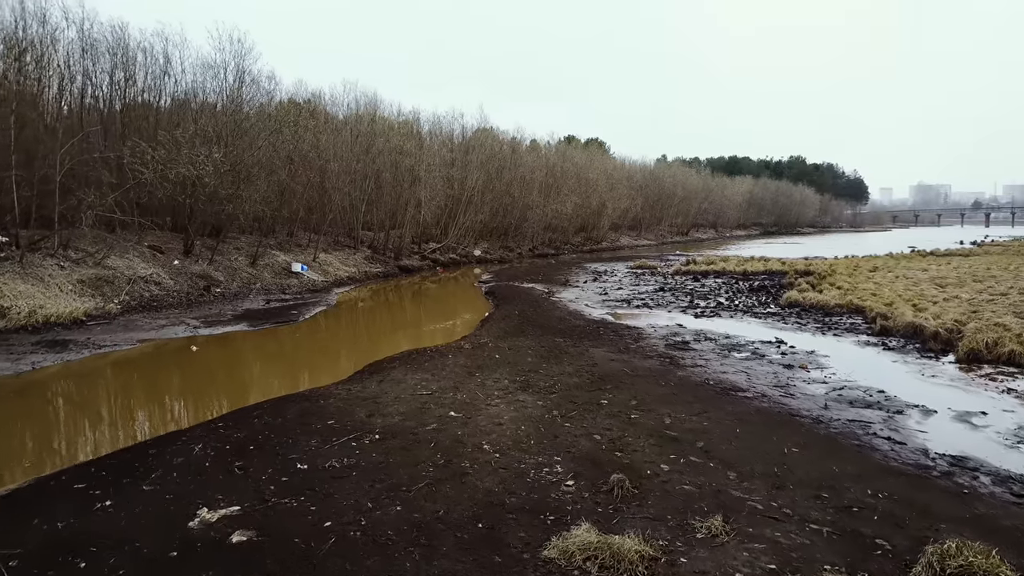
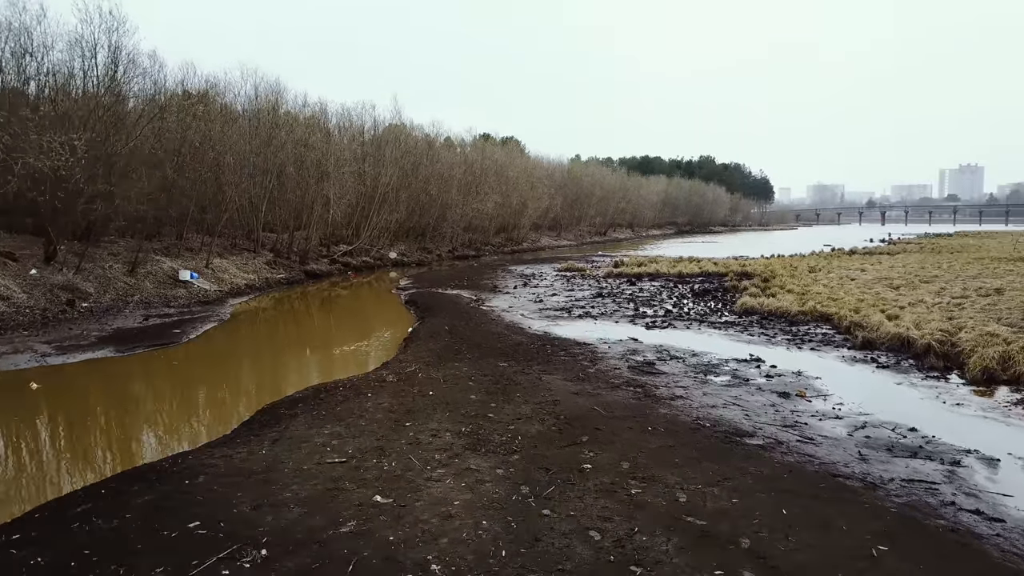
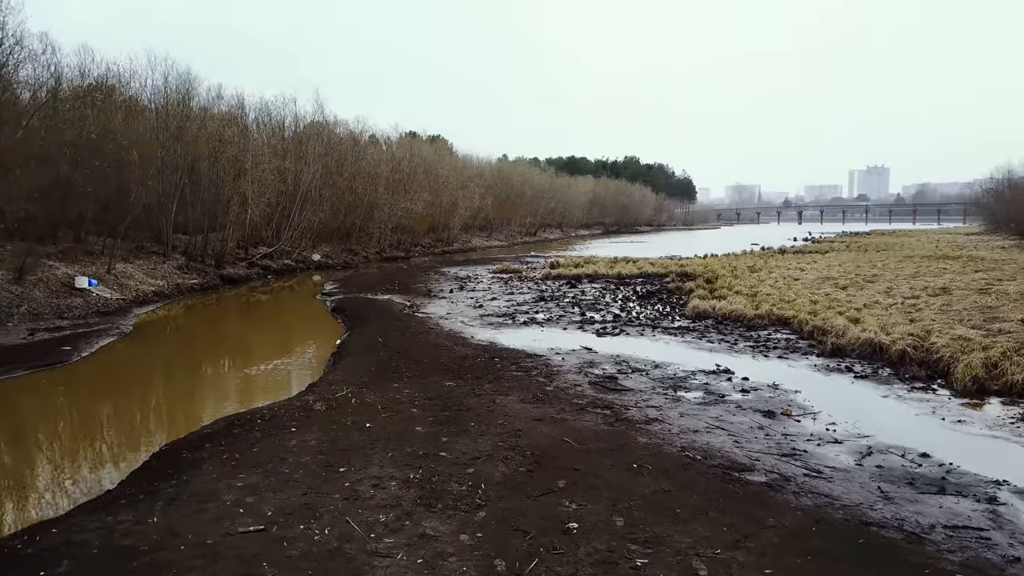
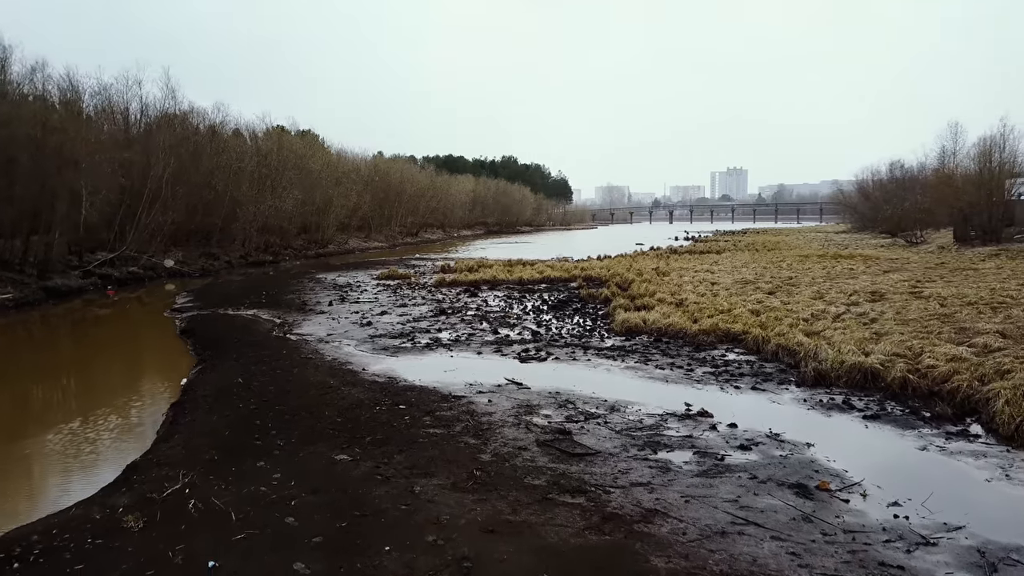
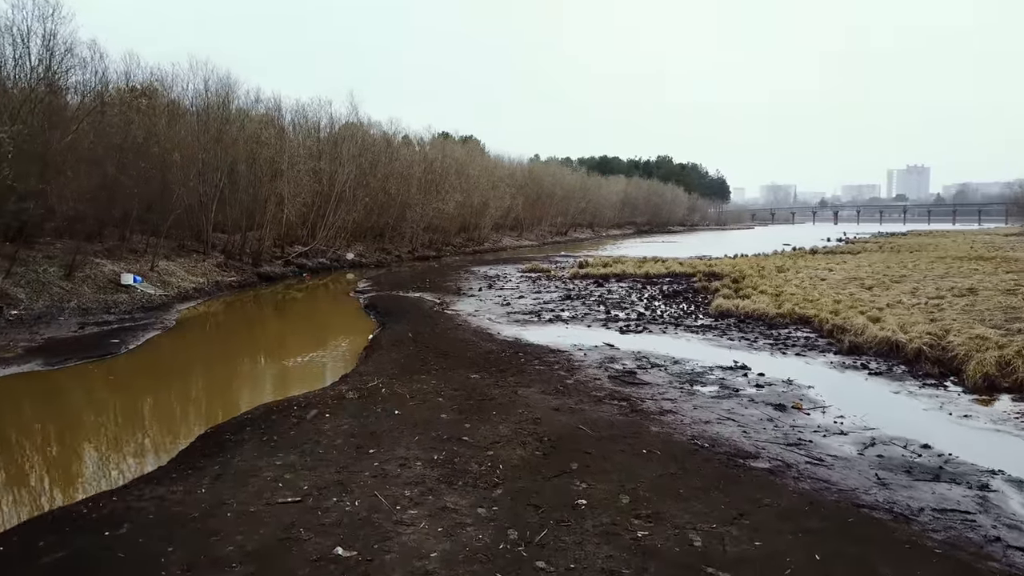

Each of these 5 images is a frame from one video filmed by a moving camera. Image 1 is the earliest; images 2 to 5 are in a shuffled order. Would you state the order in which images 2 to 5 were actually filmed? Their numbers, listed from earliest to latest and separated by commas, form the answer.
2, 5, 3, 4
